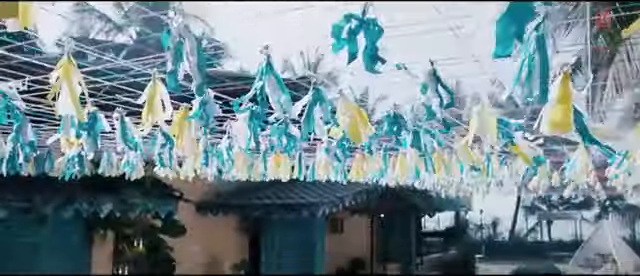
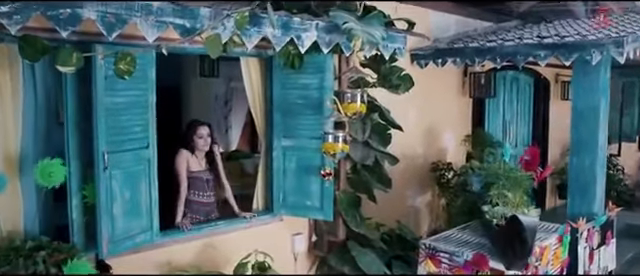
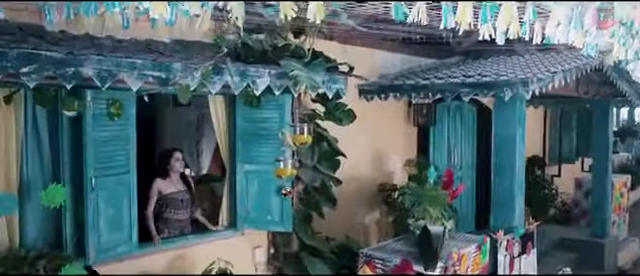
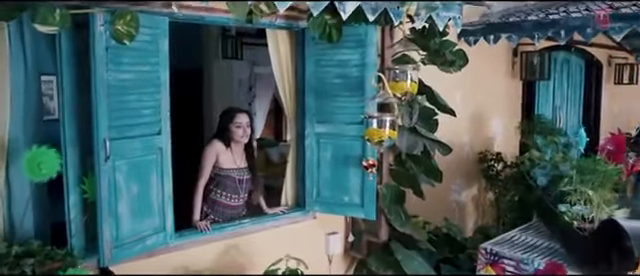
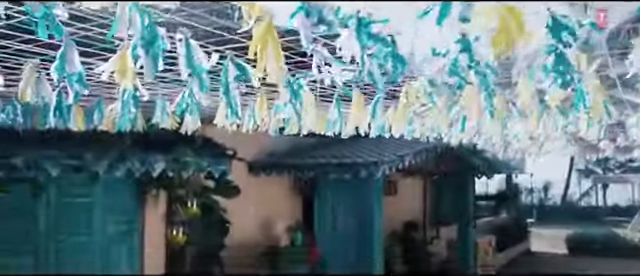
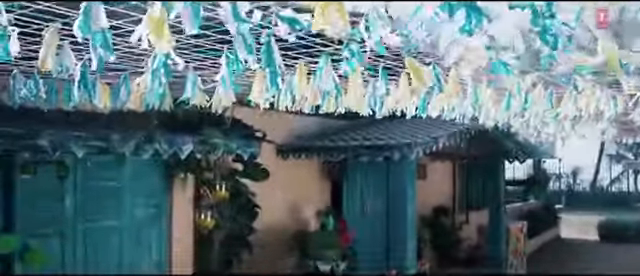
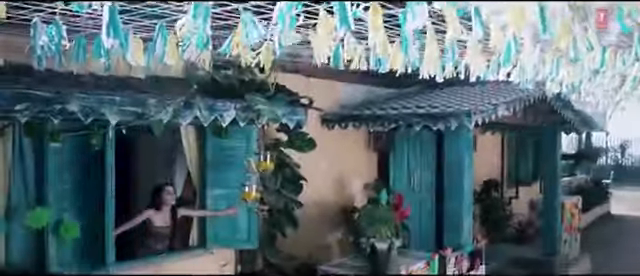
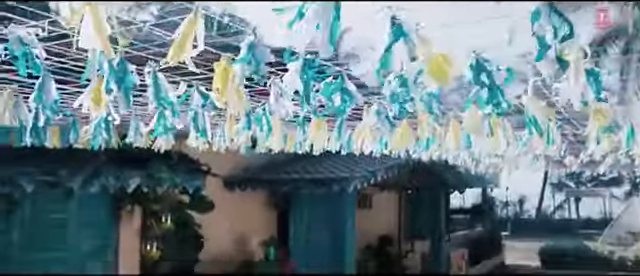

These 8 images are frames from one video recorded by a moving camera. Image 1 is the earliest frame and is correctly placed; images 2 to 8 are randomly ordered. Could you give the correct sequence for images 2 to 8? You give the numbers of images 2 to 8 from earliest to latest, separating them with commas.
8, 5, 6, 7, 3, 2, 4
